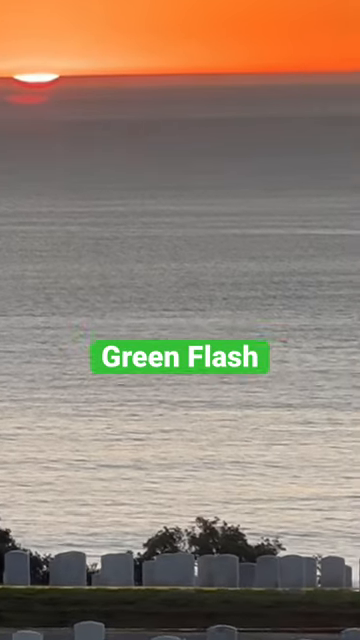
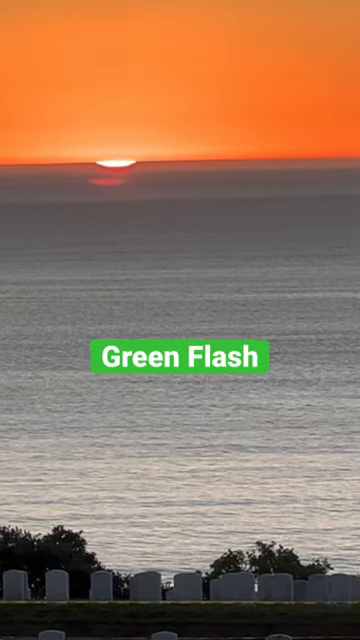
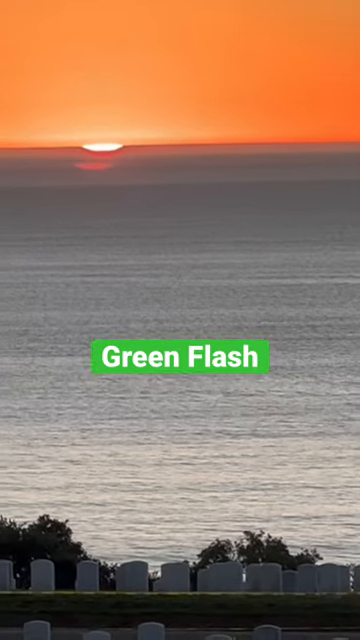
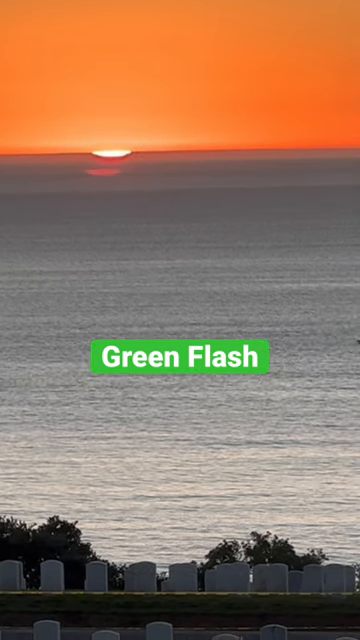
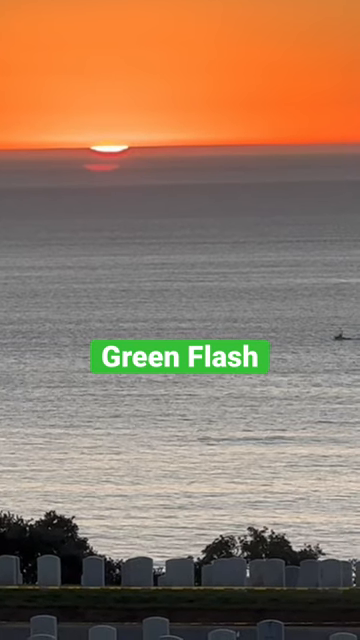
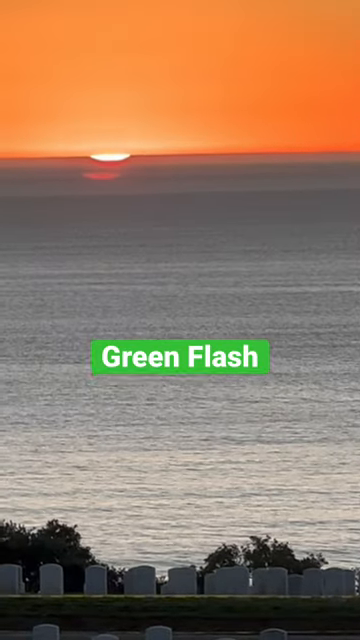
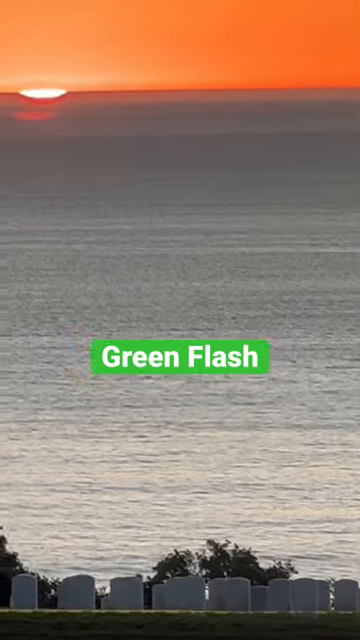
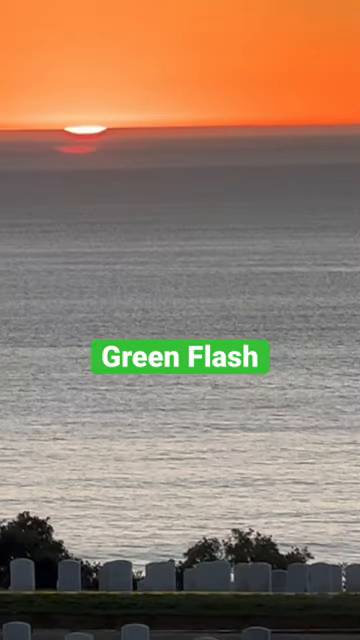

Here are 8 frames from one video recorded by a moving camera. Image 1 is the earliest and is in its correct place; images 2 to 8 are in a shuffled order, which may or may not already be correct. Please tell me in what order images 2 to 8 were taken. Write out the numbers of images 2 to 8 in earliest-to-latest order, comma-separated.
7, 8, 3, 6, 2, 4, 5
